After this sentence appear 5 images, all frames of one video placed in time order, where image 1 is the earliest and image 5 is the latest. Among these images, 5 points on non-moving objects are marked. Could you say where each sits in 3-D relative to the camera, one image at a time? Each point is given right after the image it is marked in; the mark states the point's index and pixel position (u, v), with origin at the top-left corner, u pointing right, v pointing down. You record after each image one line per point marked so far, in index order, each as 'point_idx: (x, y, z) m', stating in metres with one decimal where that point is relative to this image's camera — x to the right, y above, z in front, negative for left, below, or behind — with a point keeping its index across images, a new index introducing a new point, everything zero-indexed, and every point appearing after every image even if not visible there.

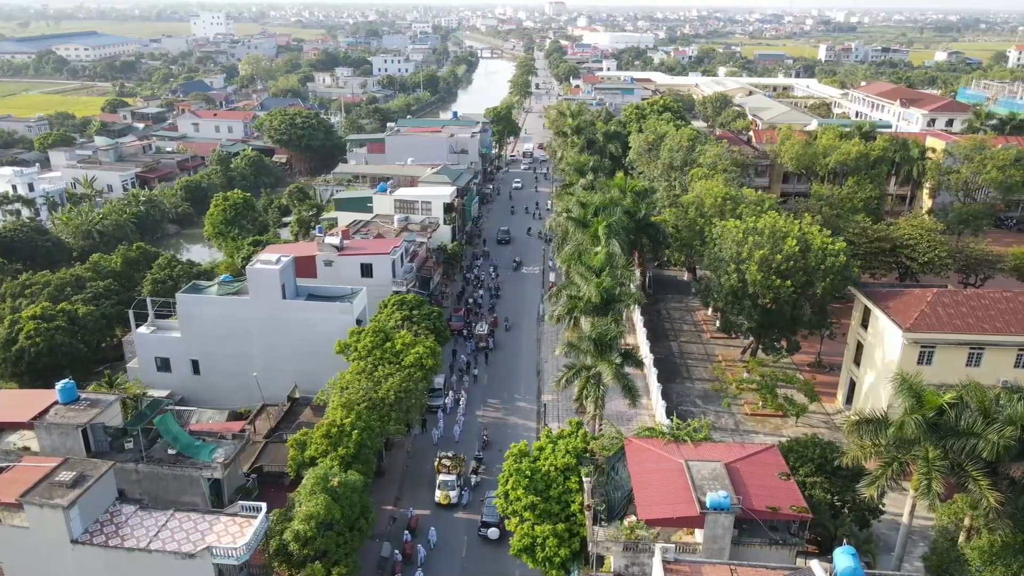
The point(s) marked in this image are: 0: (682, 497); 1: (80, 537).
0: (+4.8, -5.9, +19.9) m
1: (-12.0, -6.9, +19.6) m
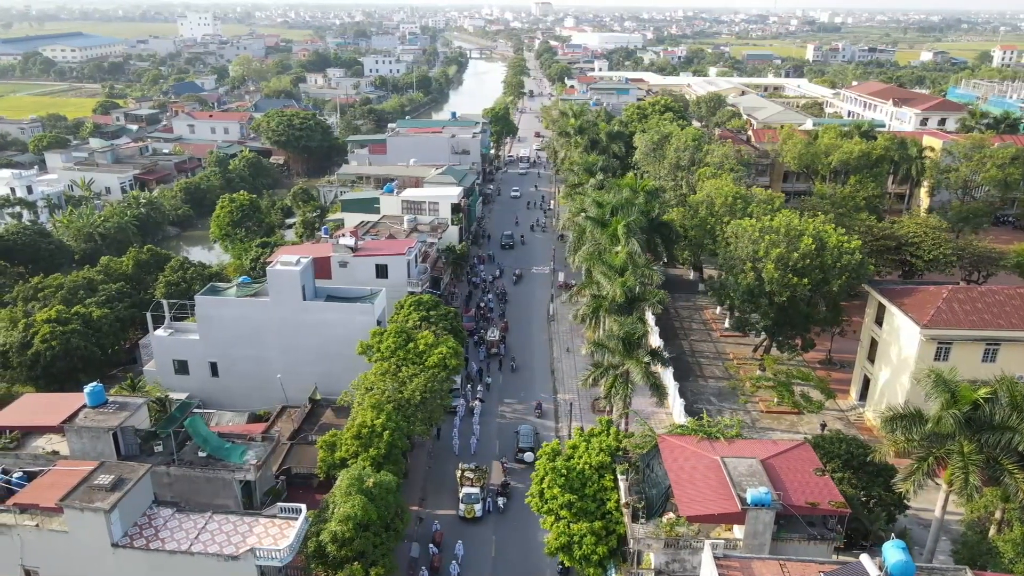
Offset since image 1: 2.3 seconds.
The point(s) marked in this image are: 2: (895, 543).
0: (+6.0, -5.9, +20.1) m
1: (-10.9, -7.0, +19.5) m
2: (+8.6, -5.7, +15.7) m
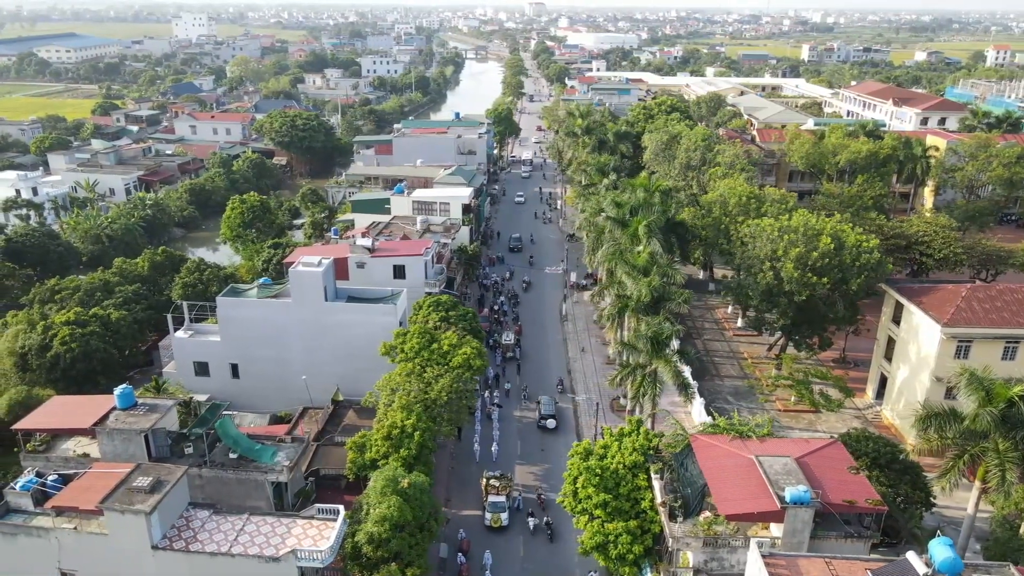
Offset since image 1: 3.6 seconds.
0: (+7.1, -5.9, +20.2) m
1: (-9.8, -7.0, +19.5) m
2: (+9.7, -5.7, +15.8) m
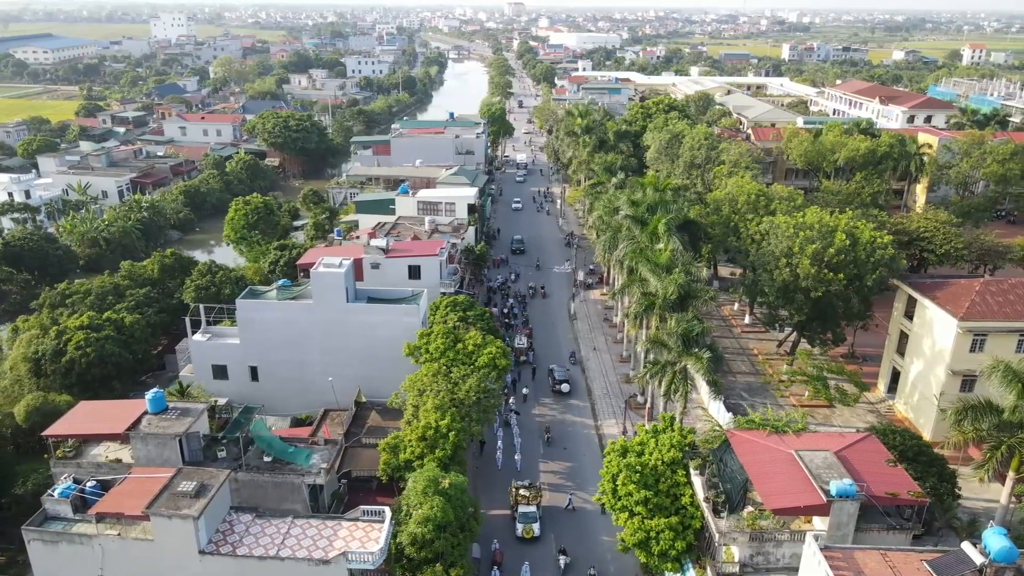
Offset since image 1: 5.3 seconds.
0: (+8.5, -5.8, +20.4) m
1: (-8.4, -7.1, +19.2) m
2: (+11.2, -5.6, +16.1) m
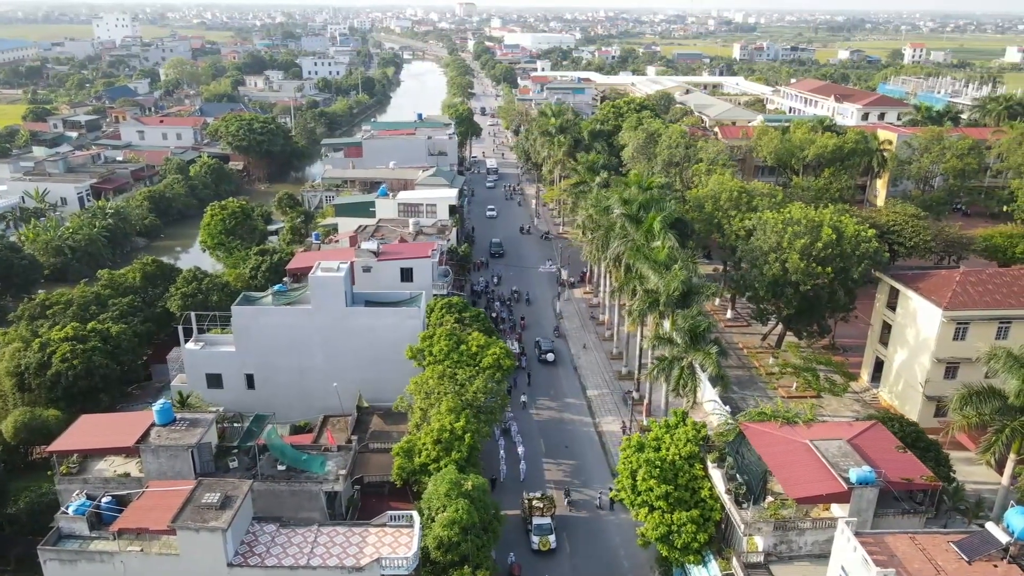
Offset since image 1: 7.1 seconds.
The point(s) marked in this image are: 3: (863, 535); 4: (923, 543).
0: (+9.3, -5.6, +20.9) m
1: (-7.4, -7.3, +18.8) m
2: (+12.2, -5.3, +16.8) m
3: (+8.9, -6.3, +18.0) m
4: (+10.3, -6.4, +17.7) m
